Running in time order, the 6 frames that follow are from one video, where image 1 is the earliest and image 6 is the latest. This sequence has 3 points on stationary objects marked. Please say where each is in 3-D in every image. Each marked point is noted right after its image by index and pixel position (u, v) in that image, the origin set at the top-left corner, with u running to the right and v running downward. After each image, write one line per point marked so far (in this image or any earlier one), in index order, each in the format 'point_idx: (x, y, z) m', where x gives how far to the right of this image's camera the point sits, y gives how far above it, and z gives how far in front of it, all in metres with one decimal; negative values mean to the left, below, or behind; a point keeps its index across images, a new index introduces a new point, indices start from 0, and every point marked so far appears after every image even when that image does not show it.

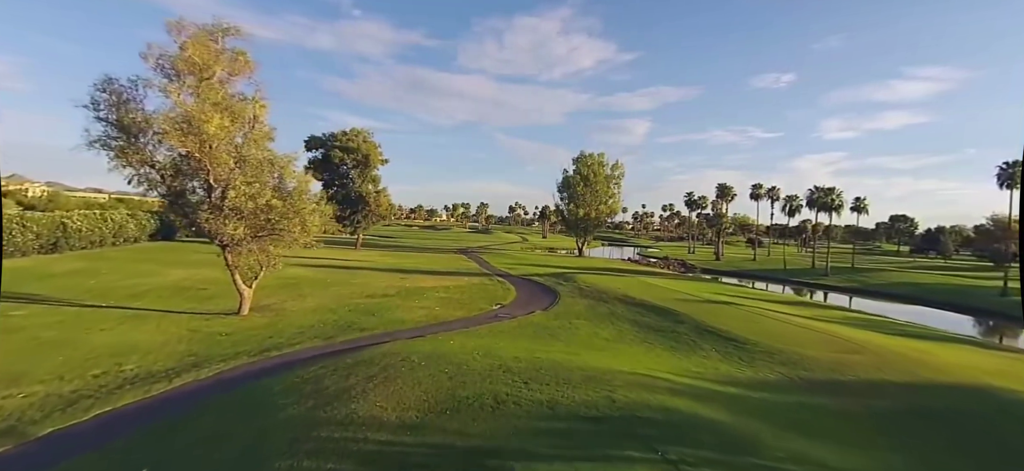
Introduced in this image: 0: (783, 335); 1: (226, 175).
0: (+11.4, -4.2, +19.0) m
1: (-11.2, +2.4, +17.8) m
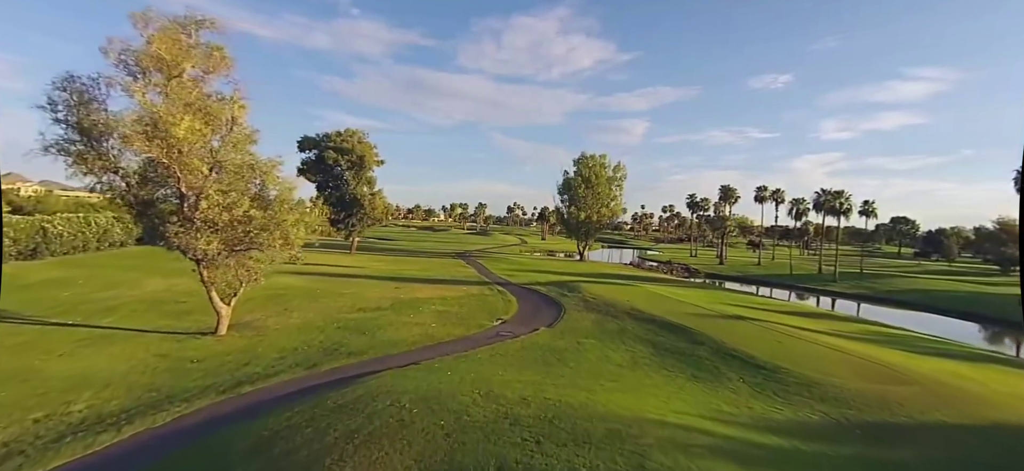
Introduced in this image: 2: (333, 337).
0: (+11.5, -4.7, +17.3) m
1: (-11.1, +1.8, +16.1) m
2: (-7.3, -4.2, +18.5) m
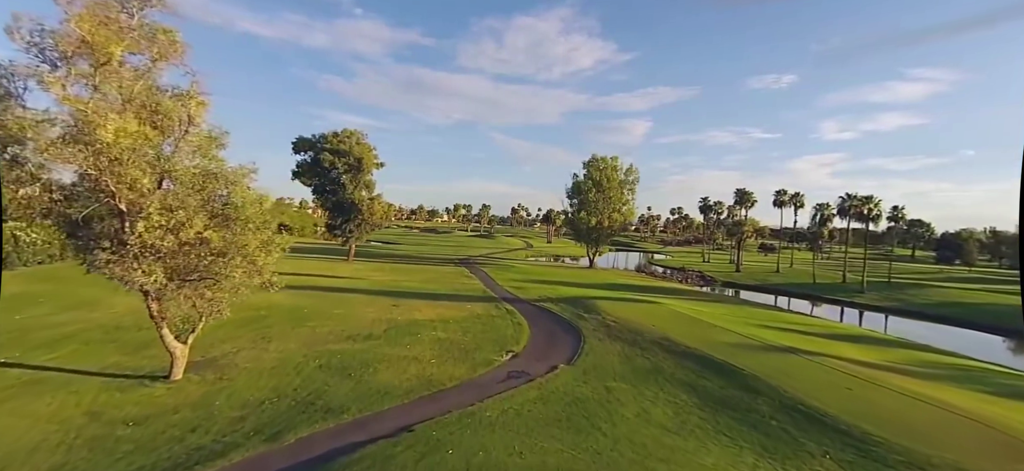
0: (+12.0, -5.5, +14.0) m
1: (-10.6, +1.1, +13.0) m
2: (-6.8, -5.0, +15.4) m
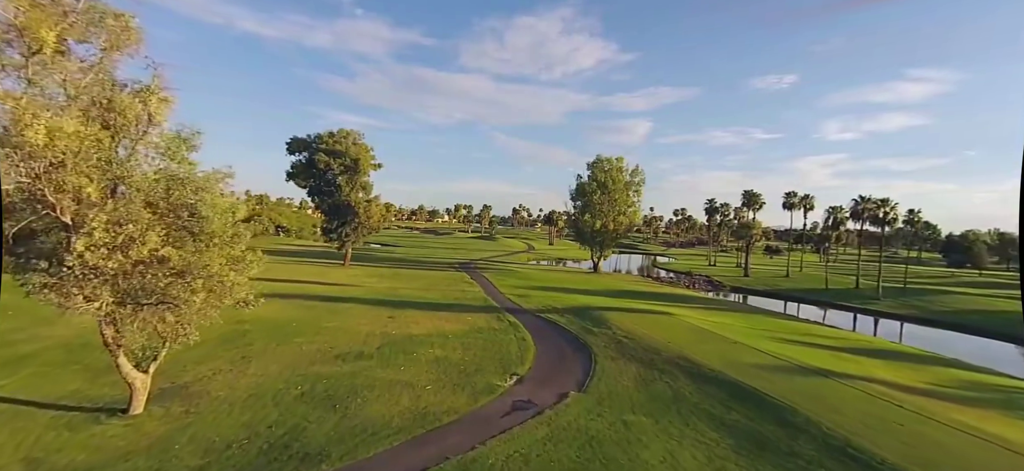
0: (+12.2, -6.0, +12.2) m
1: (-10.4, +0.6, +11.1) m
2: (-6.6, -5.4, +13.5) m
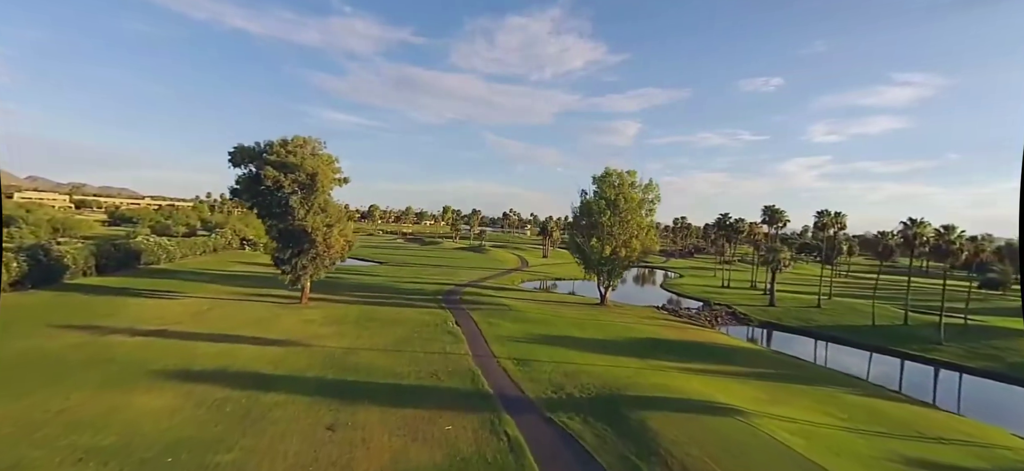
0: (+12.6, -9.0, +3.6) m
1: (-10.0, -2.3, +2.1) m
2: (-6.3, -8.4, +4.5) m
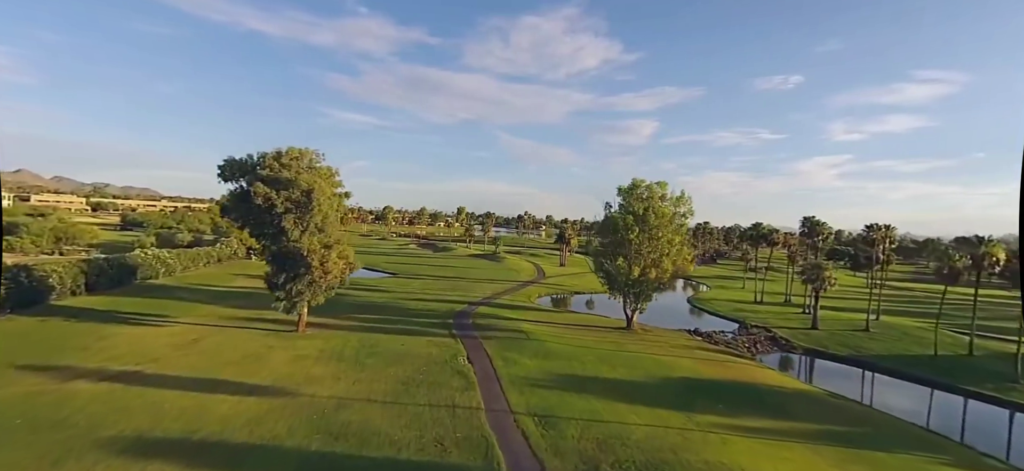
0: (+12.9, -11.0, -1.2) m
1: (-9.7, -4.2, -2.1) m
2: (-5.9, -10.2, +0.3) m
